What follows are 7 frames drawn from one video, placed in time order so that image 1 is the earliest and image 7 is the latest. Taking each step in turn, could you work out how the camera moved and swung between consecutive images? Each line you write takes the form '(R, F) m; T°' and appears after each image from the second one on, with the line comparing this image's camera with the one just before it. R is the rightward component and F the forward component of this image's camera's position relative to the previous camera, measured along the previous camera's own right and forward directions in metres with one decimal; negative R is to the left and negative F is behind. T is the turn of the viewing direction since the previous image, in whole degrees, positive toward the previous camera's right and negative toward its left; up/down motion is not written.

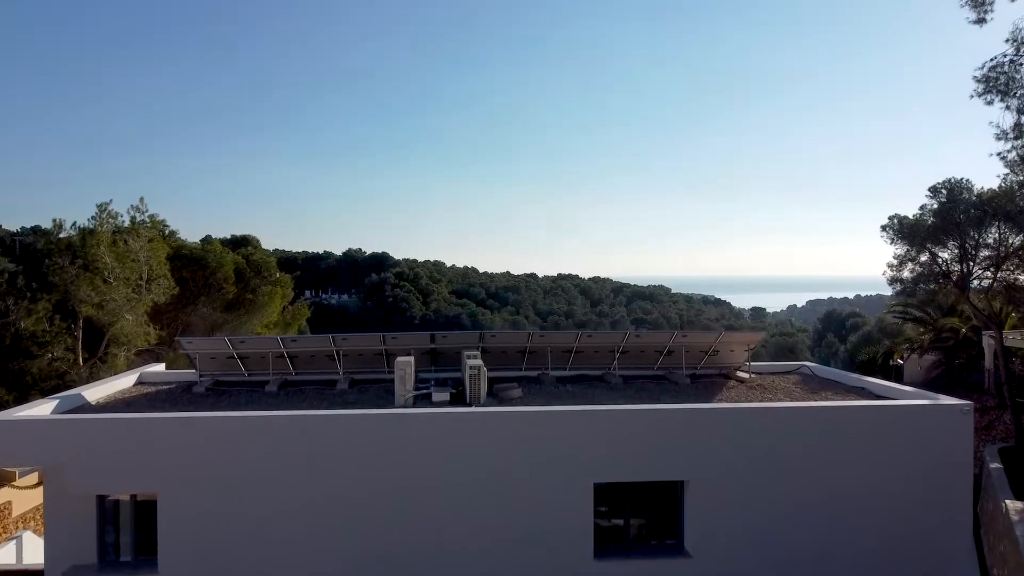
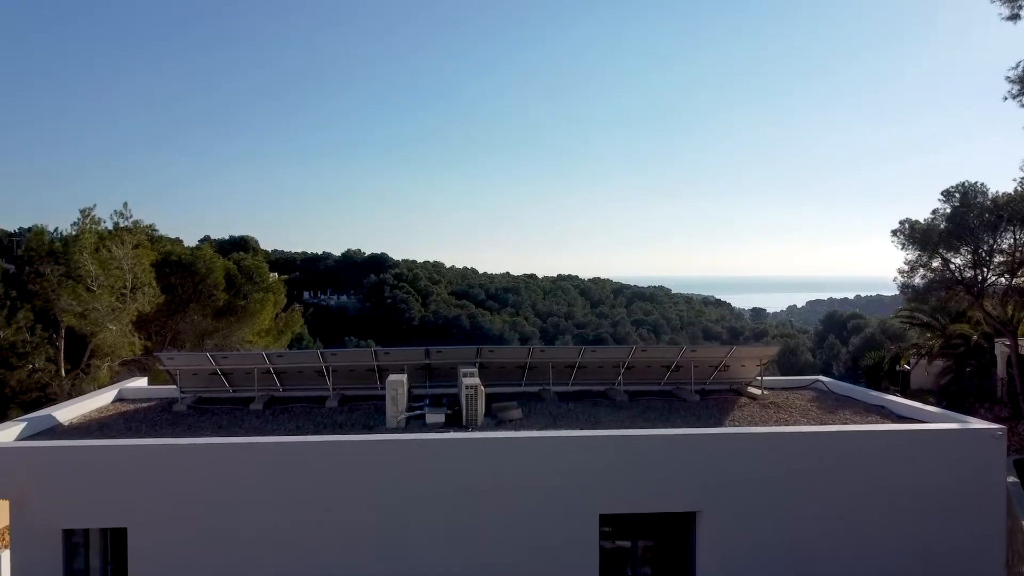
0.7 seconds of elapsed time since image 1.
(0.0, +0.5) m; 0°
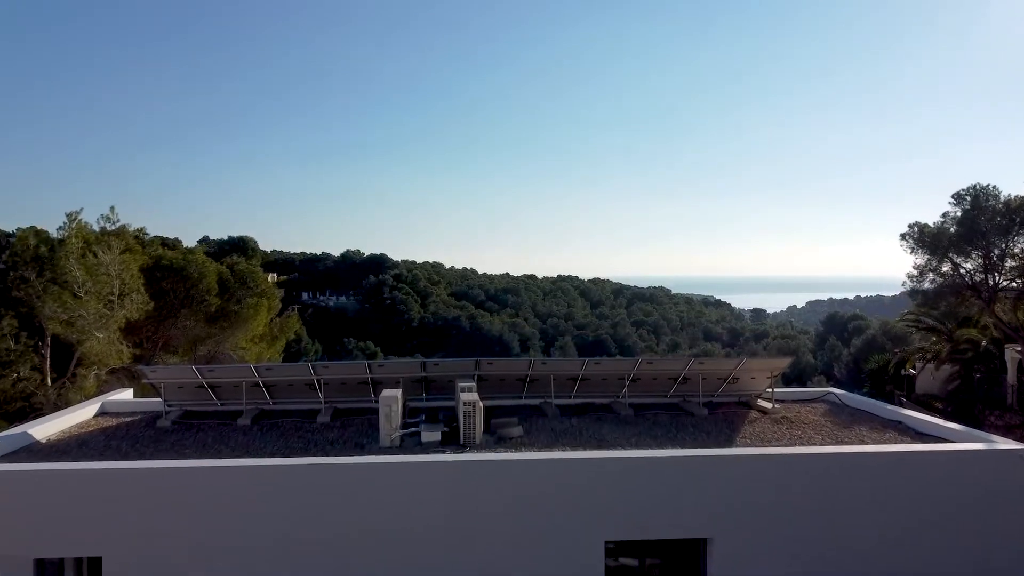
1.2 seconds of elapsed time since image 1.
(0.0, +0.4) m; 0°
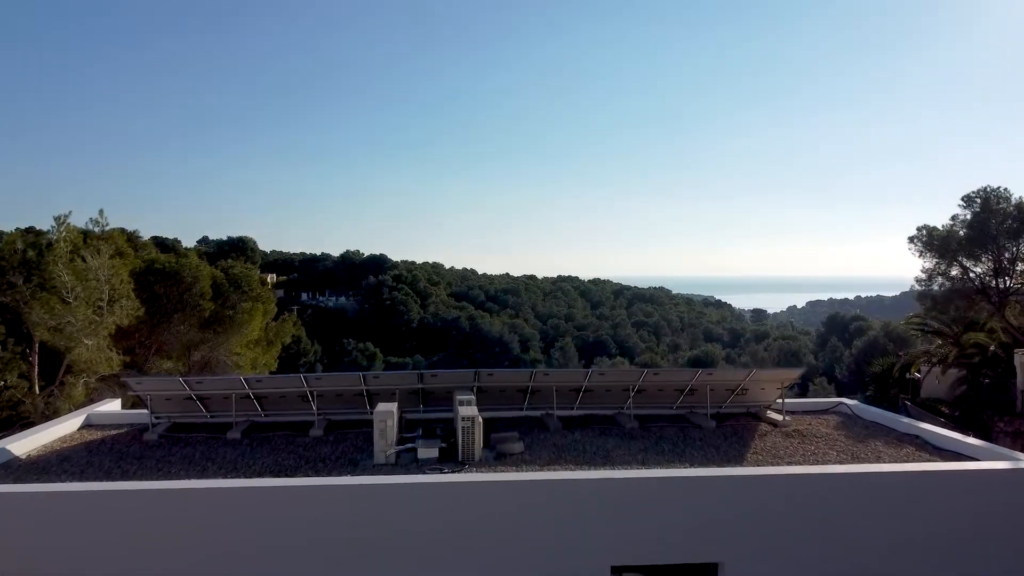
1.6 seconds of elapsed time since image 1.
(0.0, +0.3) m; 0°
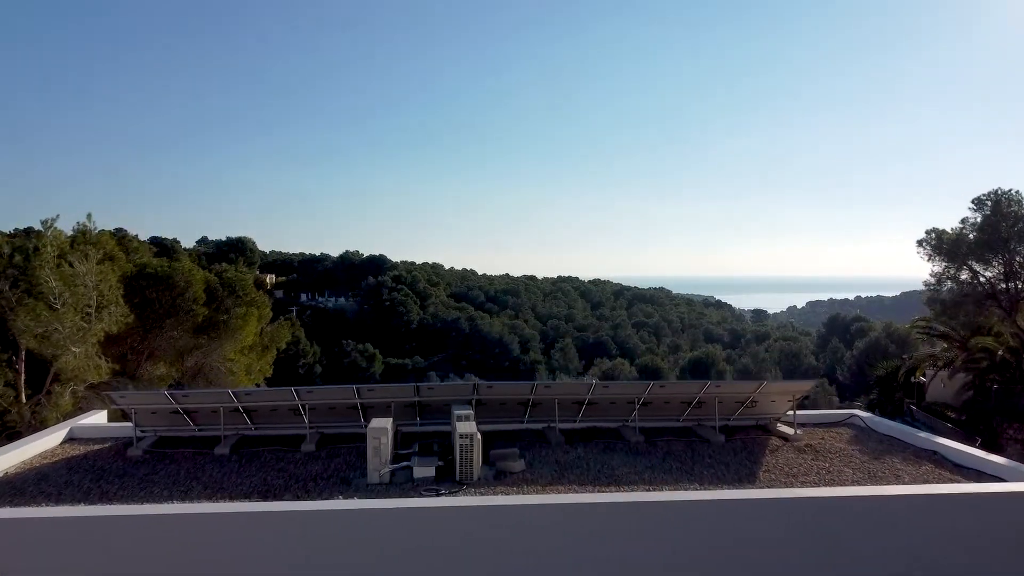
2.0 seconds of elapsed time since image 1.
(0.0, +0.3) m; 0°
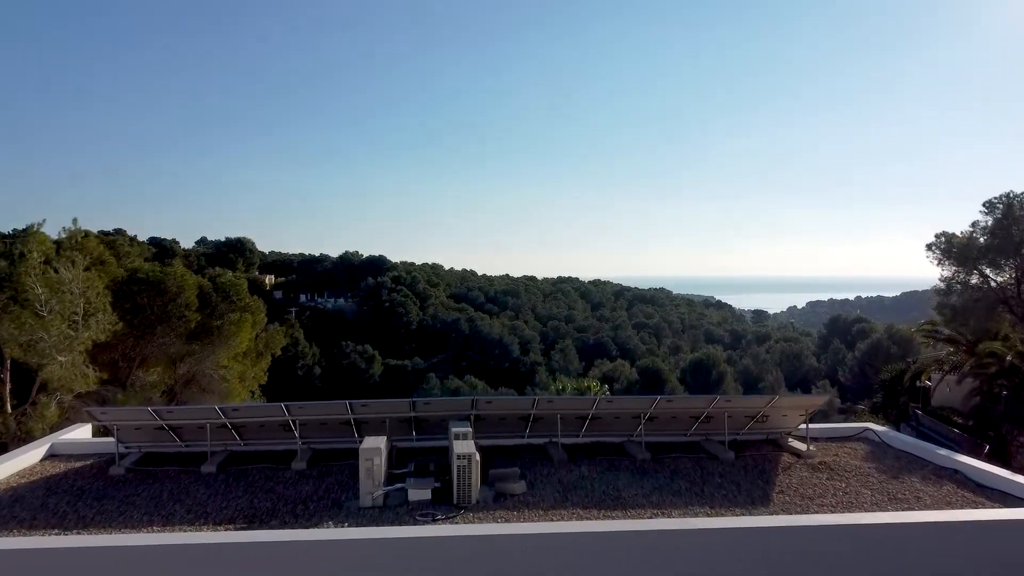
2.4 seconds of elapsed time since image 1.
(0.0, +0.3) m; 0°
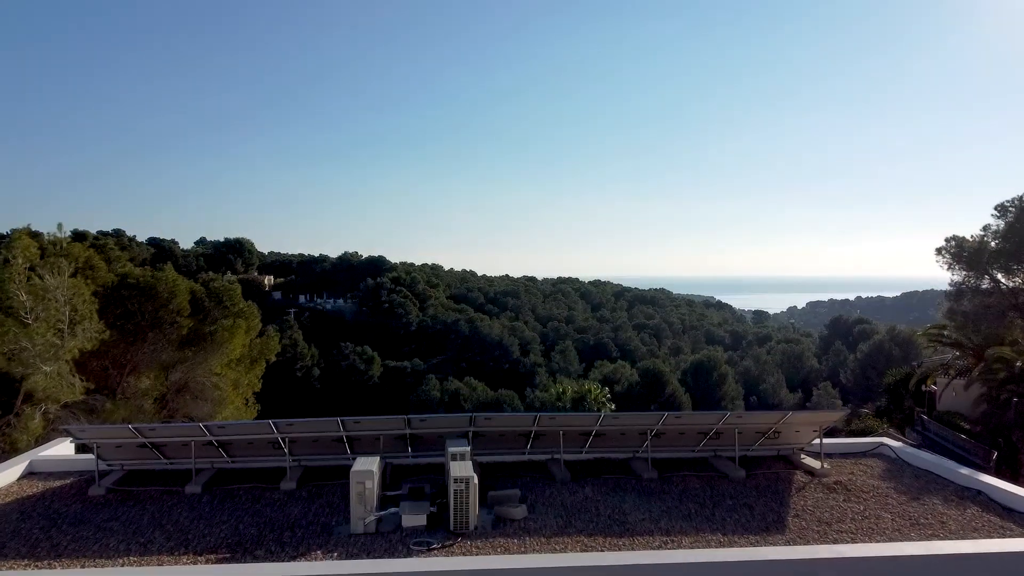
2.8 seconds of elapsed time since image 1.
(0.0, +0.3) m; 0°
